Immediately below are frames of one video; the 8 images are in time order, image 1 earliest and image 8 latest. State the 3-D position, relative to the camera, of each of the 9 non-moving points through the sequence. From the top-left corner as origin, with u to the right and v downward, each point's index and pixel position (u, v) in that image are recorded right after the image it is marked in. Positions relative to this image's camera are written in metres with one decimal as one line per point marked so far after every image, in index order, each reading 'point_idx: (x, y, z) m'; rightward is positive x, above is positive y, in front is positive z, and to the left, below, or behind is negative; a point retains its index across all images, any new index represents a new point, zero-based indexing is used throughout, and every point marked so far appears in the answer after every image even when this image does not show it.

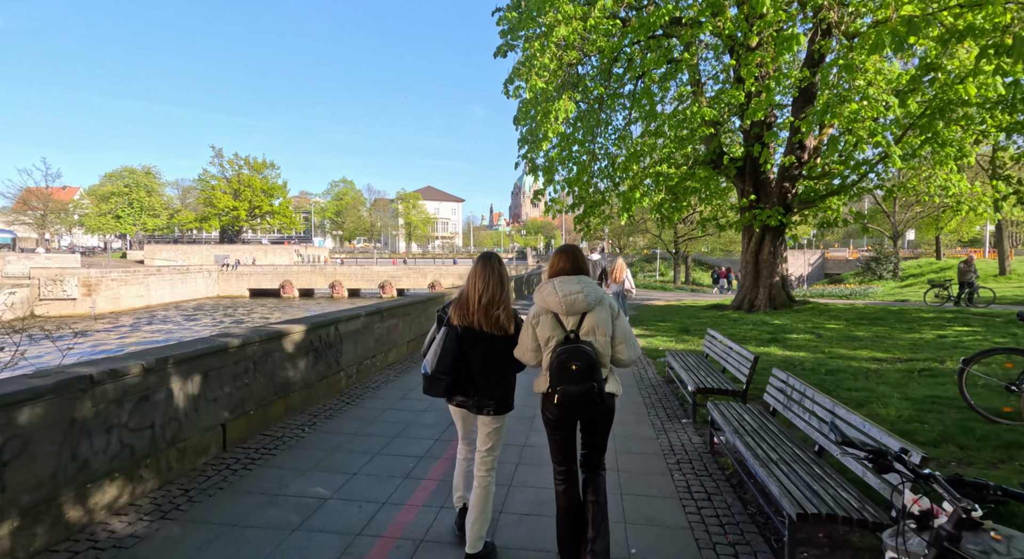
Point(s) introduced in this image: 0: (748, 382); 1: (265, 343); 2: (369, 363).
0: (+2.0, -0.8, +4.6) m
1: (-2.0, -0.5, +4.4) m
2: (-1.7, -1.0, +6.5) m
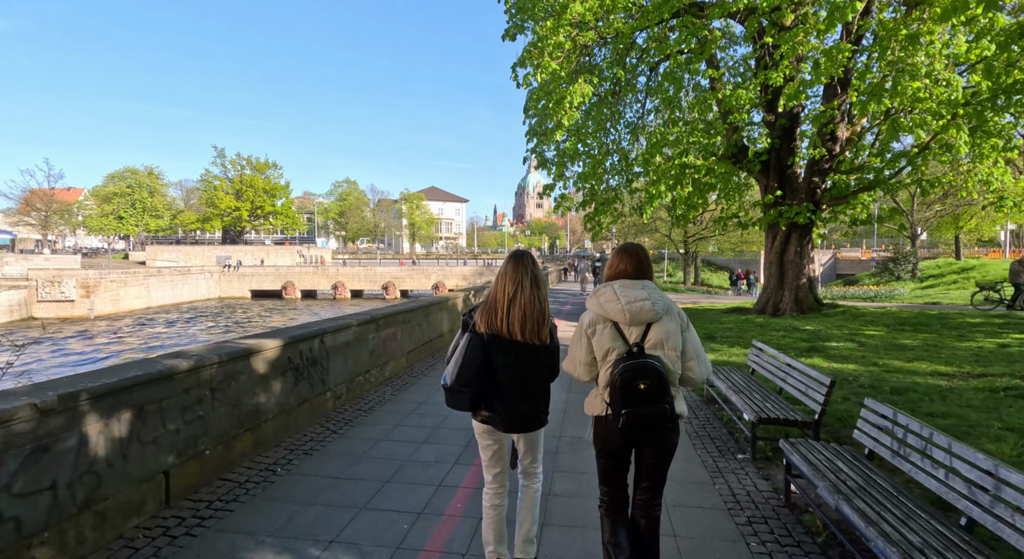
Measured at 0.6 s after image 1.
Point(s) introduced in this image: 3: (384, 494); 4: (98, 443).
0: (+2.1, -0.9, +3.7) m
1: (-1.9, -0.6, +3.6) m
2: (-1.6, -1.0, +5.7) m
3: (-0.8, -1.3, +3.3) m
4: (-2.0, -0.8, +2.6) m
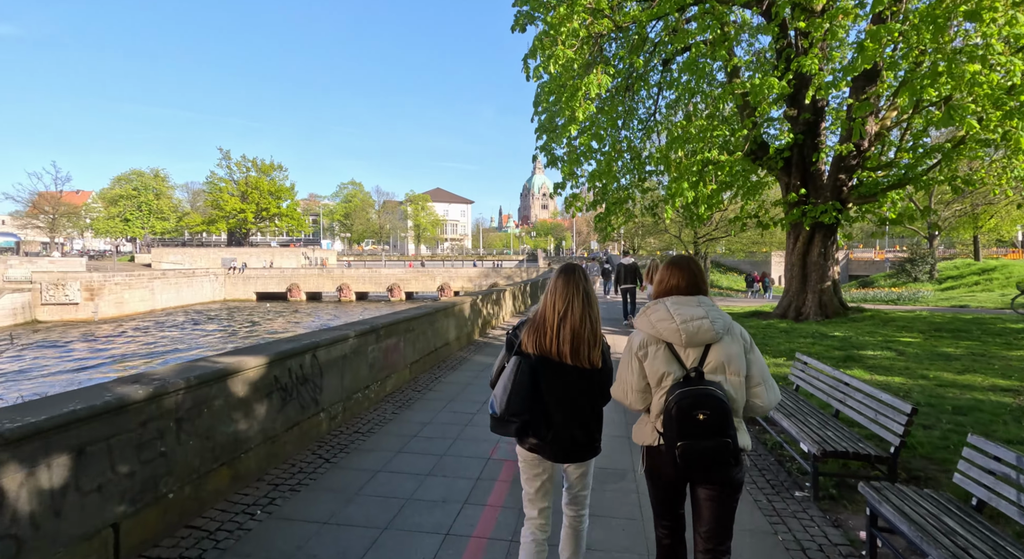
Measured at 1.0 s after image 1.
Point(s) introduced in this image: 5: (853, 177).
0: (+2.2, -0.9, +3.1) m
1: (-1.8, -0.6, +3.0) m
2: (-1.4, -1.1, +5.2) m
3: (-0.7, -1.4, +2.8) m
4: (-1.9, -0.8, +2.1) m
5: (+6.9, +2.1, +11.0) m
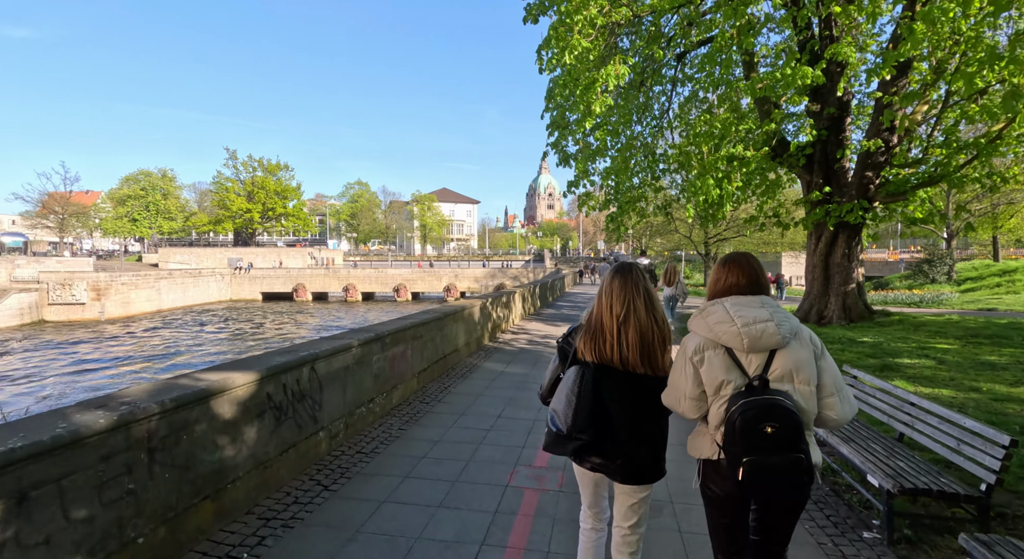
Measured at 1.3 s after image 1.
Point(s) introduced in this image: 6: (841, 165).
0: (+2.4, -1.0, +2.7) m
1: (-1.6, -0.6, +2.6) m
2: (-1.3, -1.1, +4.7) m
3: (-0.6, -1.4, +2.4) m
4: (-1.8, -0.9, +1.7) m
5: (+7.2, +2.0, +10.5) m
6: (+6.8, +2.3, +11.2) m
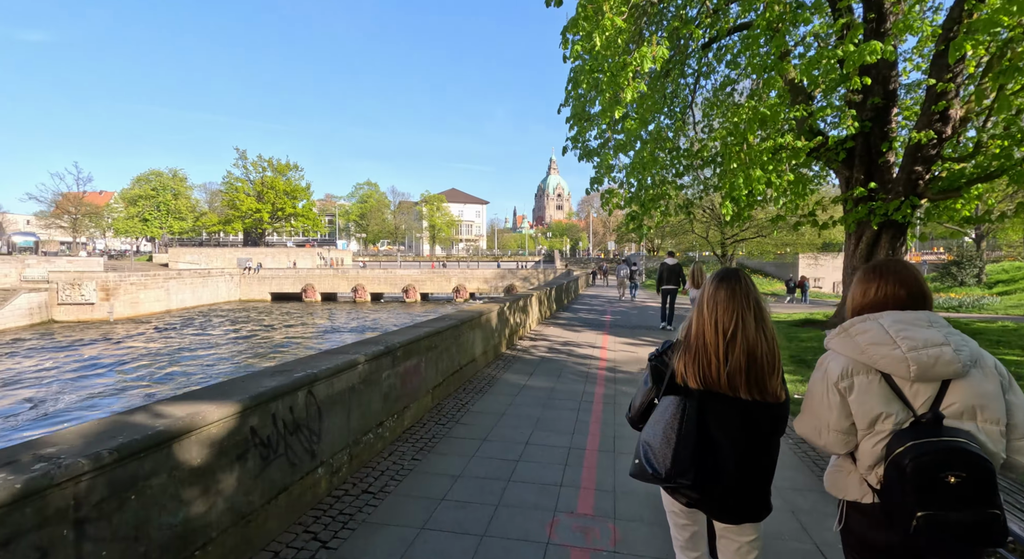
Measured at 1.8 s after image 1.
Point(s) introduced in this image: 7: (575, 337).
0: (+2.6, -1.0, +1.9) m
1: (-1.4, -0.7, +2.0) m
2: (-1.0, -1.2, +4.1) m
3: (-0.3, -1.4, +1.7) m
4: (-1.6, -0.9, +1.0) m
5: (+7.5, +2.0, +9.7) m
6: (+7.1, +2.3, +10.4) m
7: (+1.2, -1.1, +10.7) m
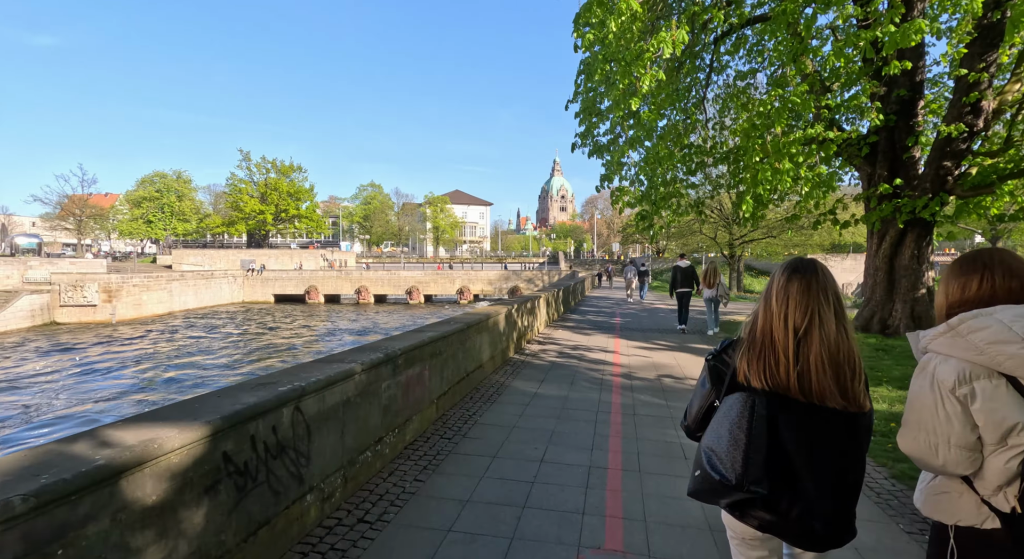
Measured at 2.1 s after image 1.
0: (+2.7, -1.0, +1.5) m
1: (-1.3, -0.7, +1.5) m
2: (-0.9, -1.2, +3.6) m
3: (-0.3, -1.4, +1.2) m
4: (-1.5, -0.9, +0.6) m
5: (+7.6, +2.0, +9.2) m
6: (+7.3, +2.3, +9.9) m
7: (+1.4, -1.2, +10.3) m
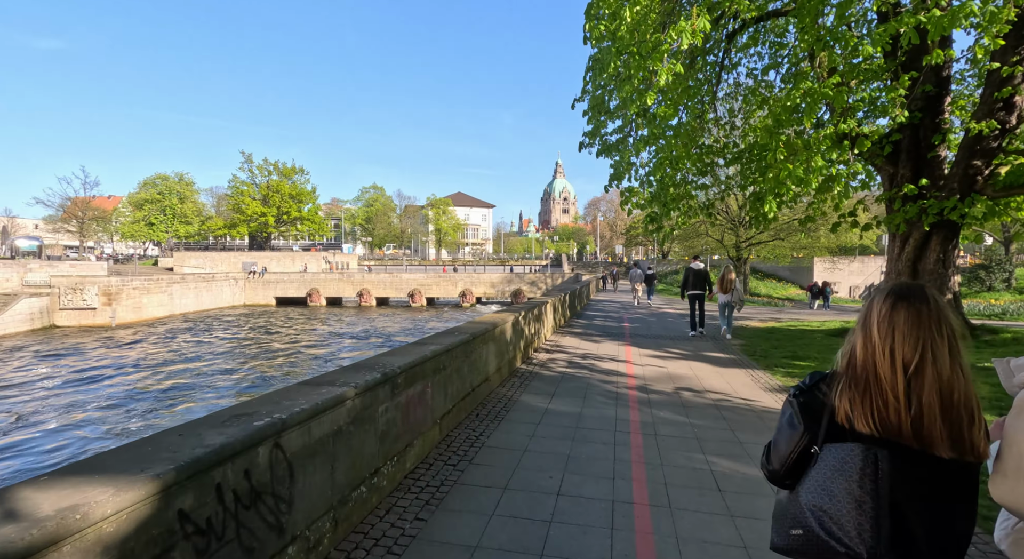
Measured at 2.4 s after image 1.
0: (+2.7, -1.1, +1.0) m
1: (-1.3, -0.7, +1.1) m
2: (-0.9, -1.2, +3.2) m
3: (-0.2, -1.5, +0.8) m
4: (-1.4, -0.9, +0.1) m
5: (+7.7, +1.9, +8.8) m
6: (+7.4, +2.2, +9.4) m
7: (+1.5, -1.3, +9.8) m
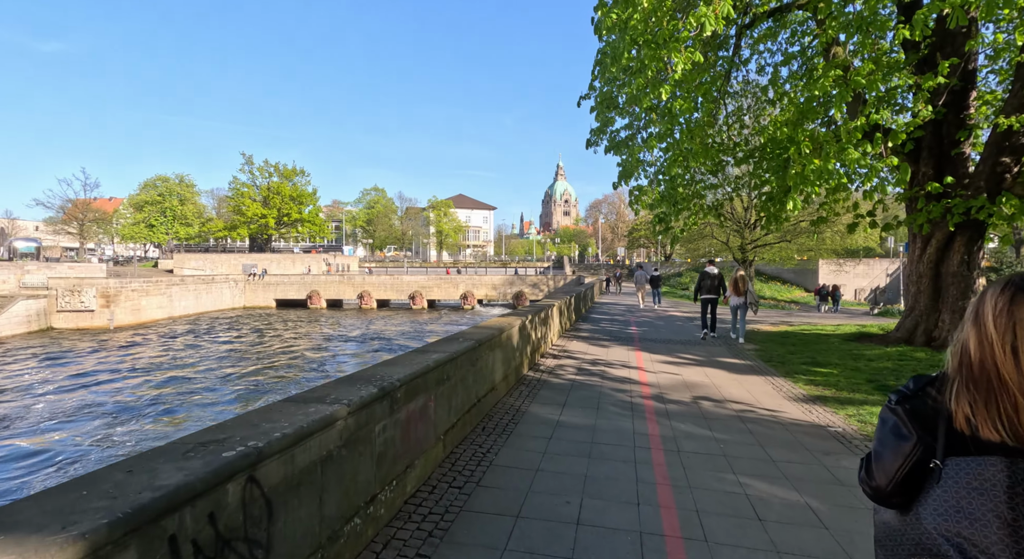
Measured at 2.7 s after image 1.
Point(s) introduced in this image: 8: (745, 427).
0: (+2.8, -1.1, +0.6) m
1: (-1.2, -0.7, +0.7) m
2: (-0.8, -1.2, +2.8) m
3: (-0.1, -1.5, +0.4) m
4: (-1.4, -0.9, -0.3) m
5: (+7.8, +1.8, +8.4) m
6: (+7.5, +2.1, +9.0) m
7: (+1.6, -1.3, +9.4) m
8: (+2.2, -1.4, +5.2) m
